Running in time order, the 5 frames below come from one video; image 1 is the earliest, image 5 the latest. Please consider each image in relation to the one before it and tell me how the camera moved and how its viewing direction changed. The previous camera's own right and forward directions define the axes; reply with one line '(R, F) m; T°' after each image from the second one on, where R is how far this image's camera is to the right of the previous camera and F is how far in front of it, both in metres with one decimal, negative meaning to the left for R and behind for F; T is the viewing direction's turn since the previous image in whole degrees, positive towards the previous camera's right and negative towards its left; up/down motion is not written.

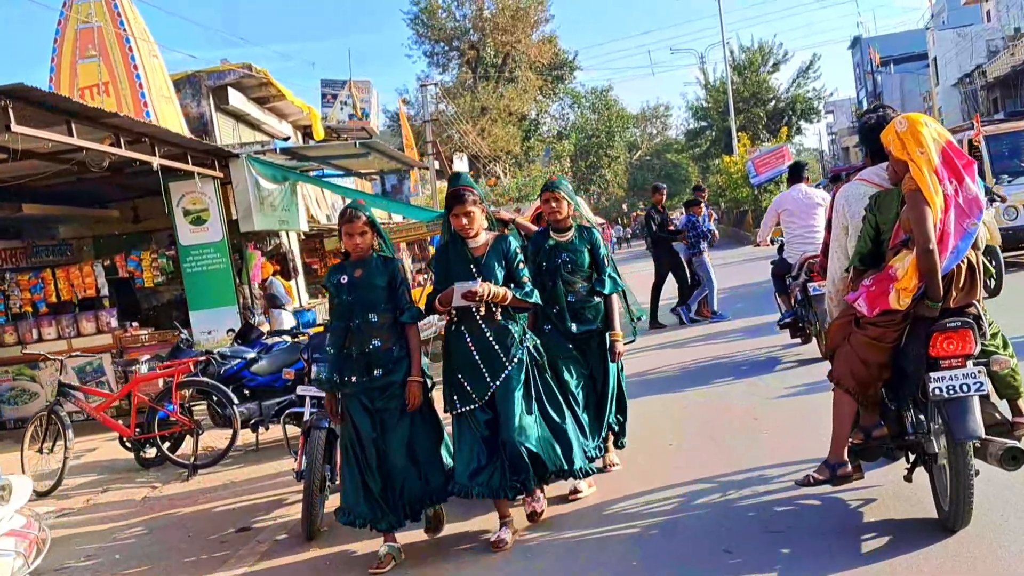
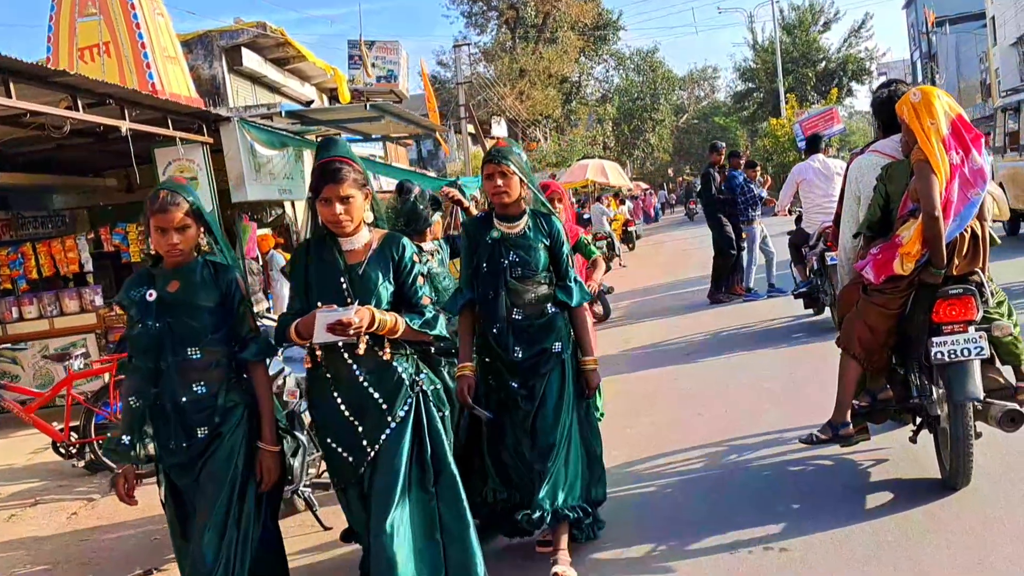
(+0.2, +0.8) m; -2°
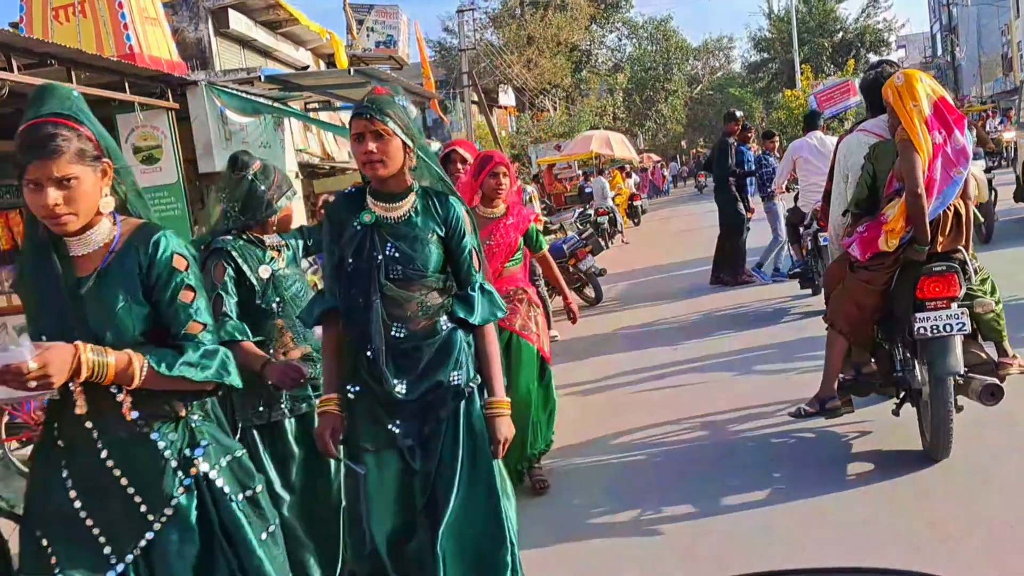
(+0.2, +0.6) m; -1°
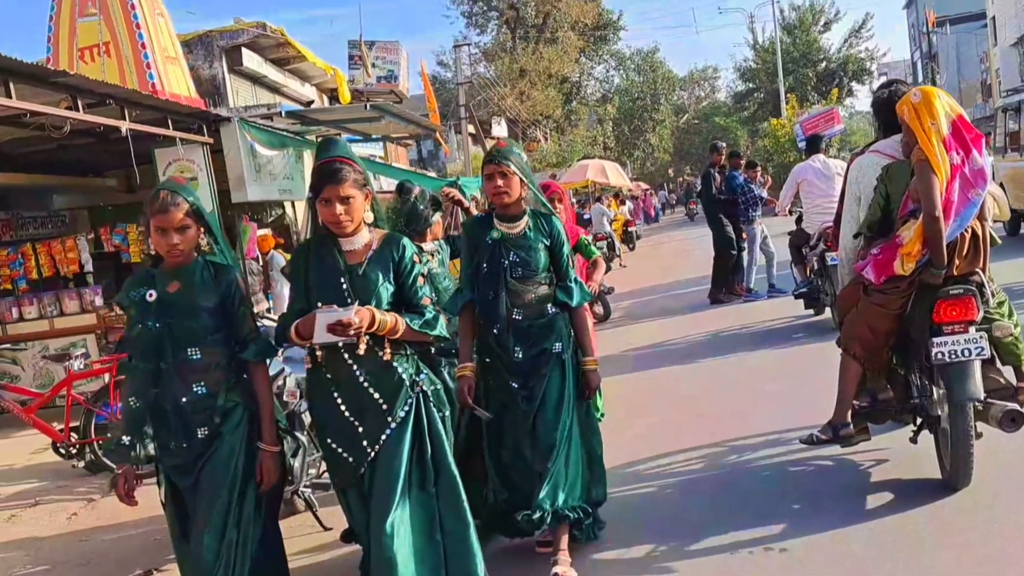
(-0.2, -0.6) m; +1°
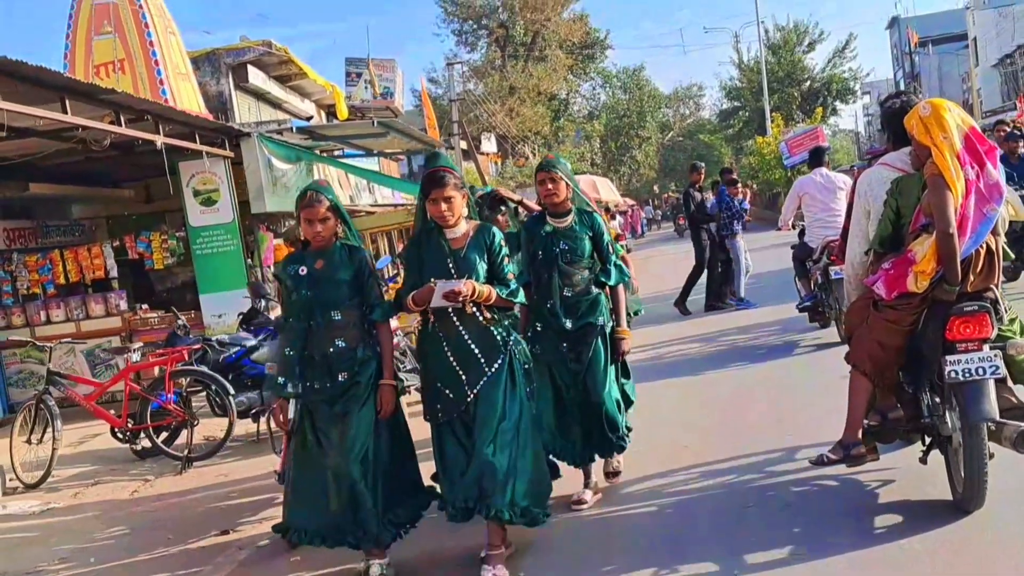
(-0.2, -0.5) m; +1°
